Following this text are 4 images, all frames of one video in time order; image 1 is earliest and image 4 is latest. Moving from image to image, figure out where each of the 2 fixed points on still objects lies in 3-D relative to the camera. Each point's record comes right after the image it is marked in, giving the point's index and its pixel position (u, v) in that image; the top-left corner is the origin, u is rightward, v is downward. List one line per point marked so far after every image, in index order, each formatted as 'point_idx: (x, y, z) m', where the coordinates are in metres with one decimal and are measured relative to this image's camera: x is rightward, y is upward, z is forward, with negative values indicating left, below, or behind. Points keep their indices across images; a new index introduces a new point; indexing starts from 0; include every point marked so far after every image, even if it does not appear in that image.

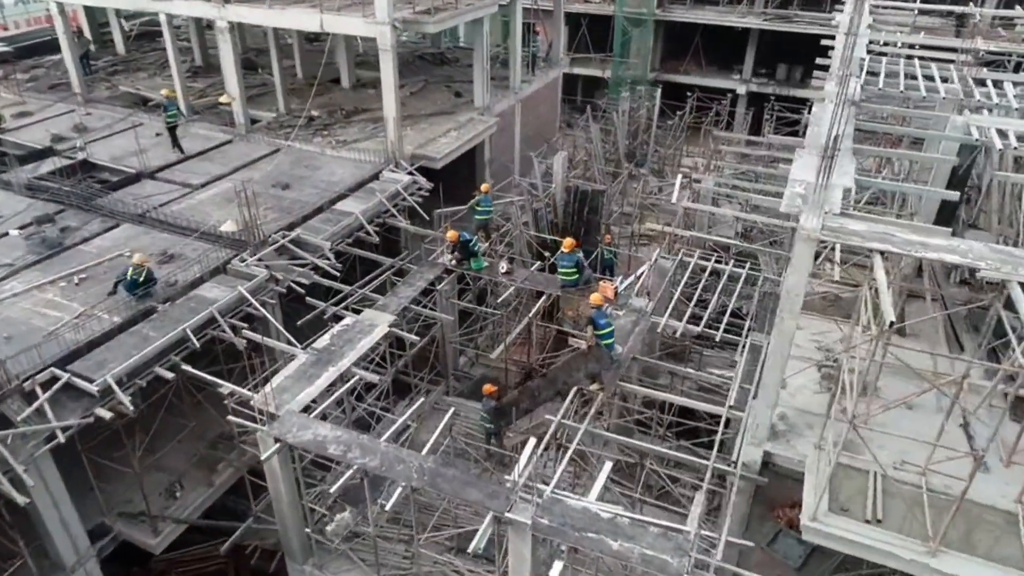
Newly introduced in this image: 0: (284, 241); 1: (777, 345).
0: (-4.5, +0.9, +14.3) m
1: (+3.2, -0.7, +8.7) m
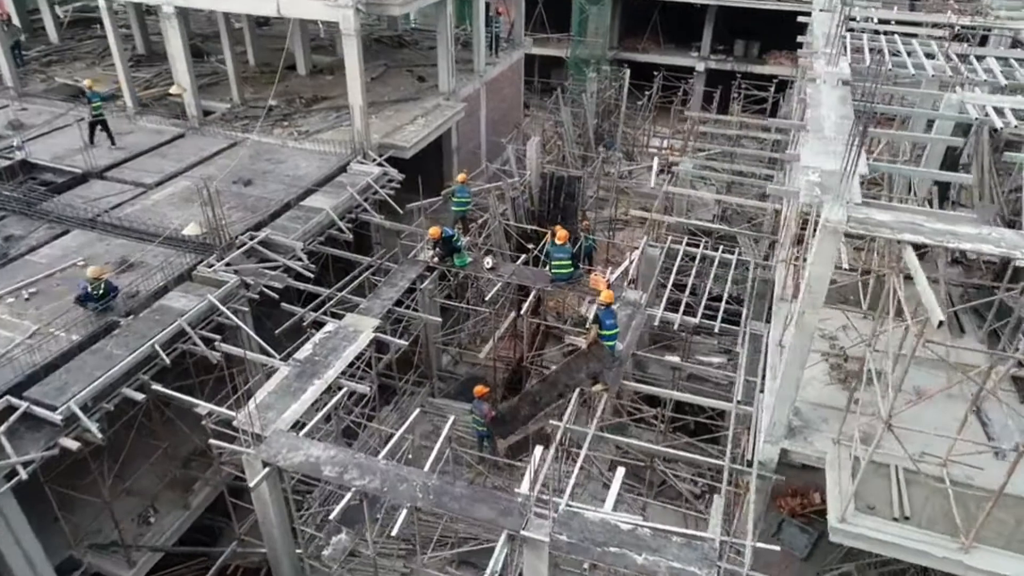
0: (-4.8, +0.8, +13.4) m
1: (+3.3, -0.6, +8.4) m
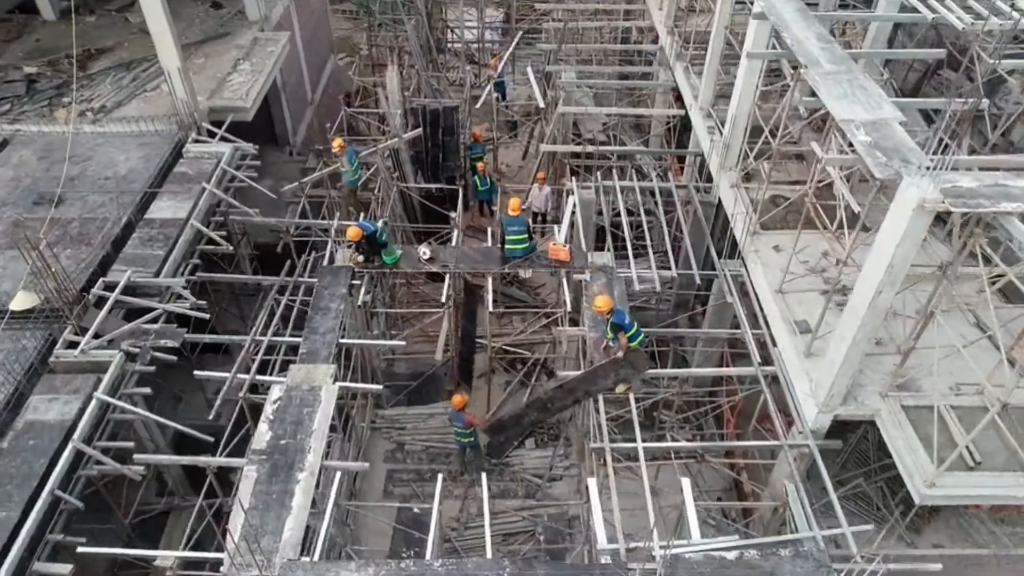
0: (-5.5, -0.1, +10.1) m
1: (+3.8, -0.3, +7.8) m
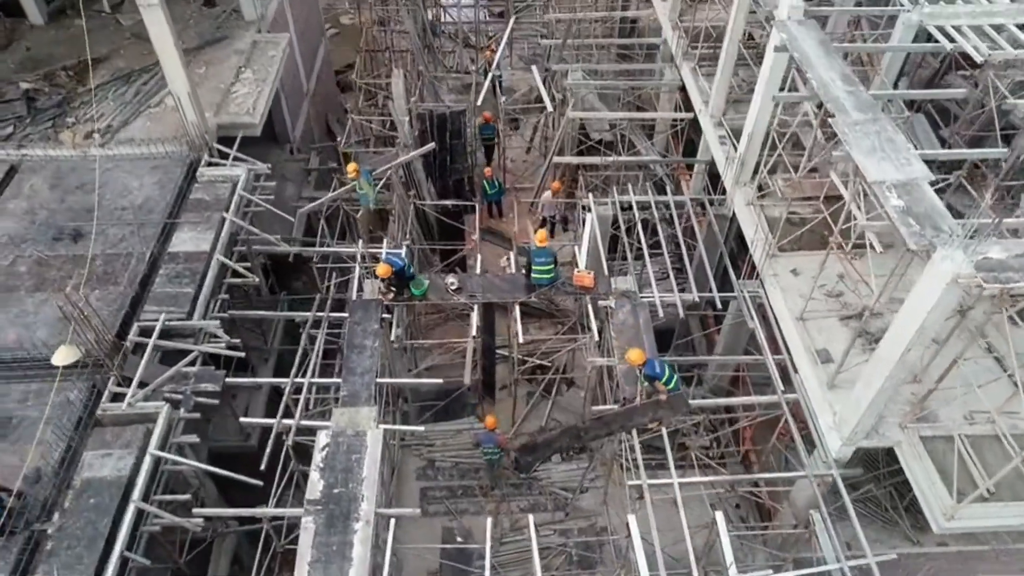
0: (-5.0, -0.8, +10.3) m
1: (+4.3, -0.9, +8.2) m
